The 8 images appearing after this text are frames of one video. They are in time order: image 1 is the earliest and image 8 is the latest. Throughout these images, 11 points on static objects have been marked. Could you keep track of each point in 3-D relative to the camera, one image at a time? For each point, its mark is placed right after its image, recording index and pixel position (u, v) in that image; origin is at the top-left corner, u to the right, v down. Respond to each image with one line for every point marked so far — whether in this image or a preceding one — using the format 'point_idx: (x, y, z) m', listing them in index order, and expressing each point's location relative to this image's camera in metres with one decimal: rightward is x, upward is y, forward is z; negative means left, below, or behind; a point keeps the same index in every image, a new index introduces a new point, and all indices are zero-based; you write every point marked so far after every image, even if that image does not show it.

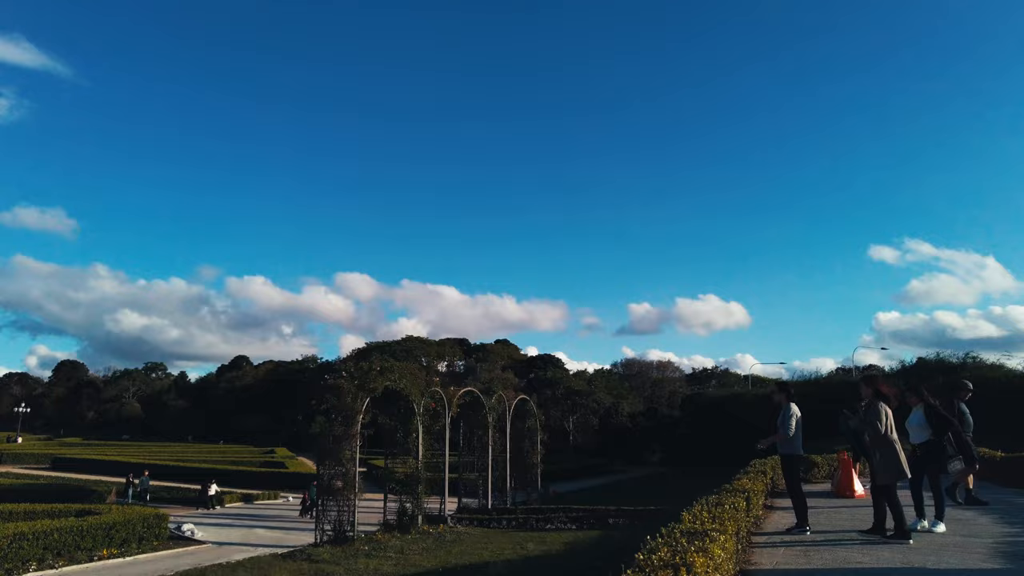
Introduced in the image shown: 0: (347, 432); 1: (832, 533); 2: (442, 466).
0: (-4.0, -3.5, +16.9) m
1: (+2.4, -1.8, +5.2) m
2: (-2.0, -5.0, +19.7) m
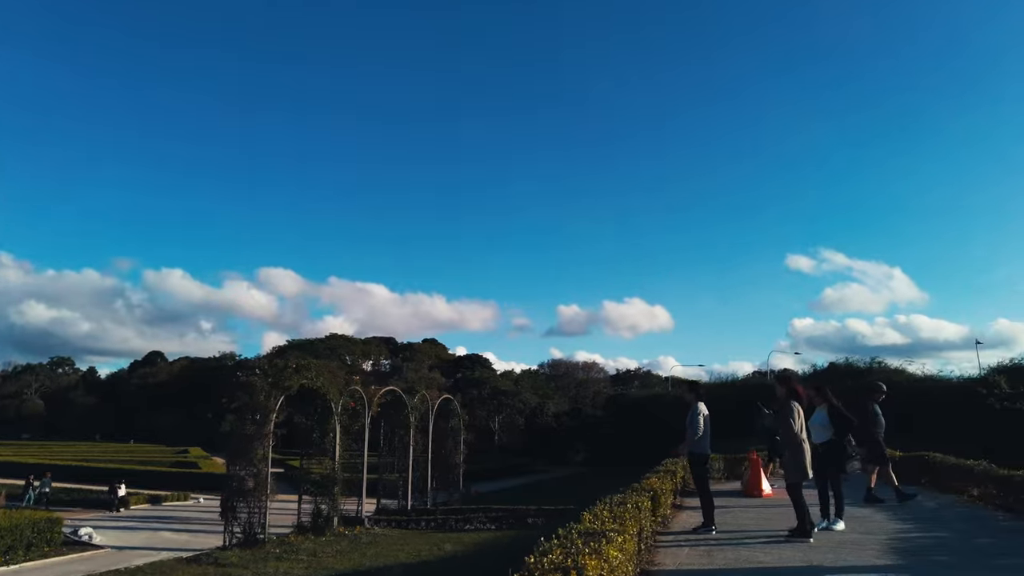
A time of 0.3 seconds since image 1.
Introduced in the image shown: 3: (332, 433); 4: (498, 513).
0: (-5.9, -3.3, +16.2) m
1: (+1.7, -1.8, +5.2) m
2: (-4.2, -4.9, +19.2) m
3: (-4.6, -3.7, +17.8) m
4: (-0.4, -5.6, +17.4) m
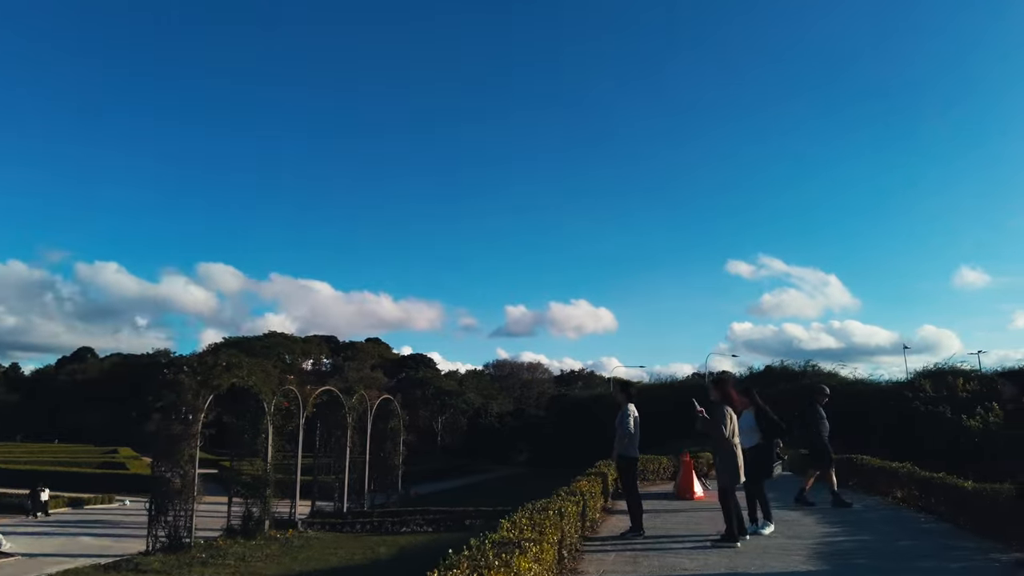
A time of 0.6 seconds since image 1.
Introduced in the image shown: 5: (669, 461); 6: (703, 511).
0: (-7.3, -3.2, +15.5) m
1: (+1.1, -1.8, +5.1) m
2: (-5.8, -4.8, +18.6) m
3: (-6.1, -3.6, +17.2) m
4: (-1.9, -5.6, +17.1) m
5: (+2.0, -2.2, +9.0) m
6: (+1.8, -2.1, +6.5) m
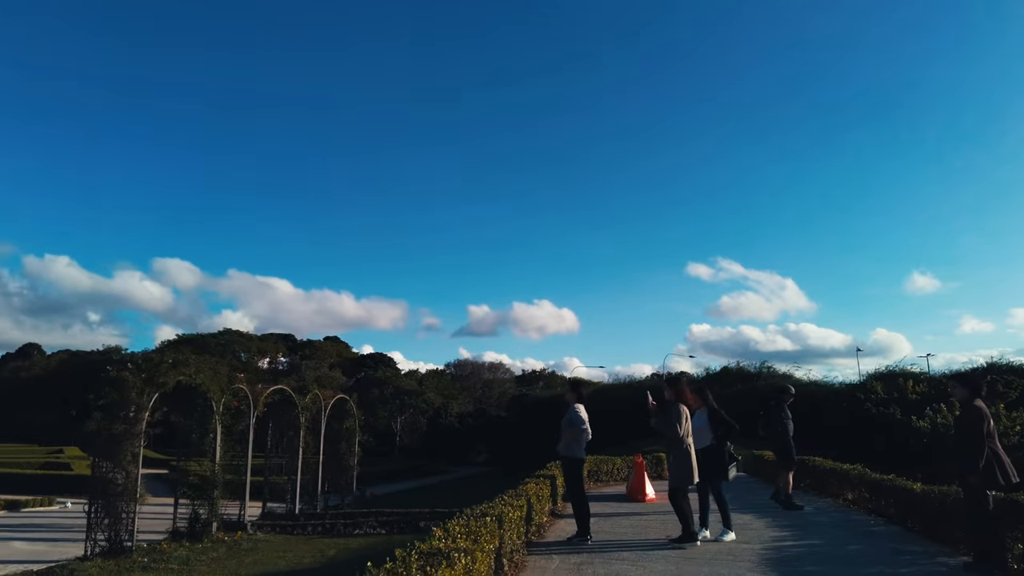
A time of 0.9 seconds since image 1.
0: (-8.2, -3.1, +14.9) m
1: (+0.7, -1.8, +4.9) m
2: (-7.0, -4.7, +18.1) m
3: (-7.2, -3.5, +16.6) m
4: (-3.0, -5.5, +16.8) m
5: (+1.4, -2.2, +8.9) m
6: (+1.3, -2.1, +6.4) m
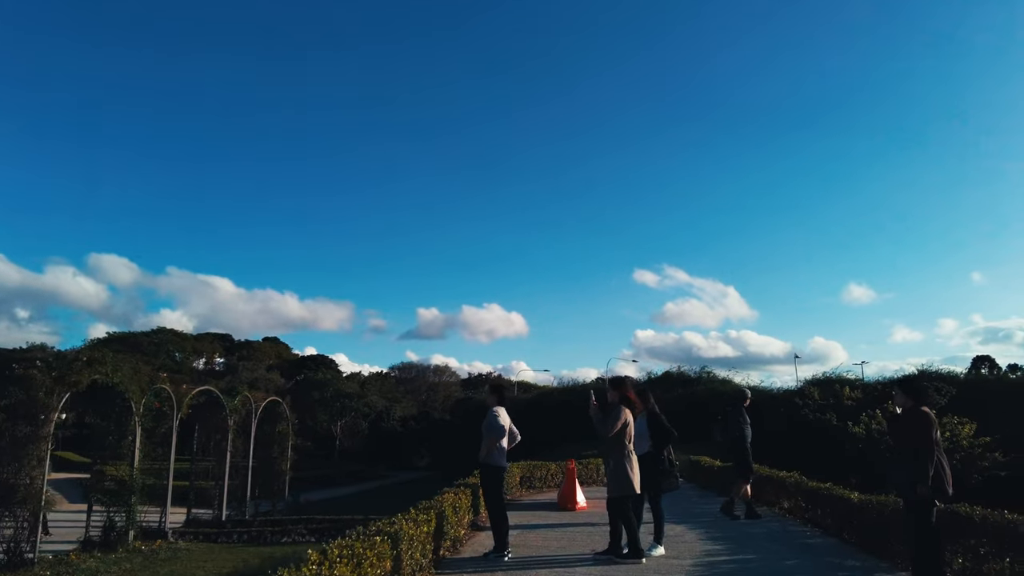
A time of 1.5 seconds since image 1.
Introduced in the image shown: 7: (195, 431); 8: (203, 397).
0: (-9.5, -2.9, +13.8) m
1: (+0.2, -1.8, +4.6) m
2: (-8.5, -4.6, +17.1) m
3: (-8.6, -3.3, +15.6) m
4: (-4.4, -5.5, +16.1) m
5: (+0.6, -2.2, +8.6) m
6: (+0.6, -2.0, +6.0) m
7: (-8.7, -4.0, +19.2) m
8: (-8.1, -2.8, +18.4) m
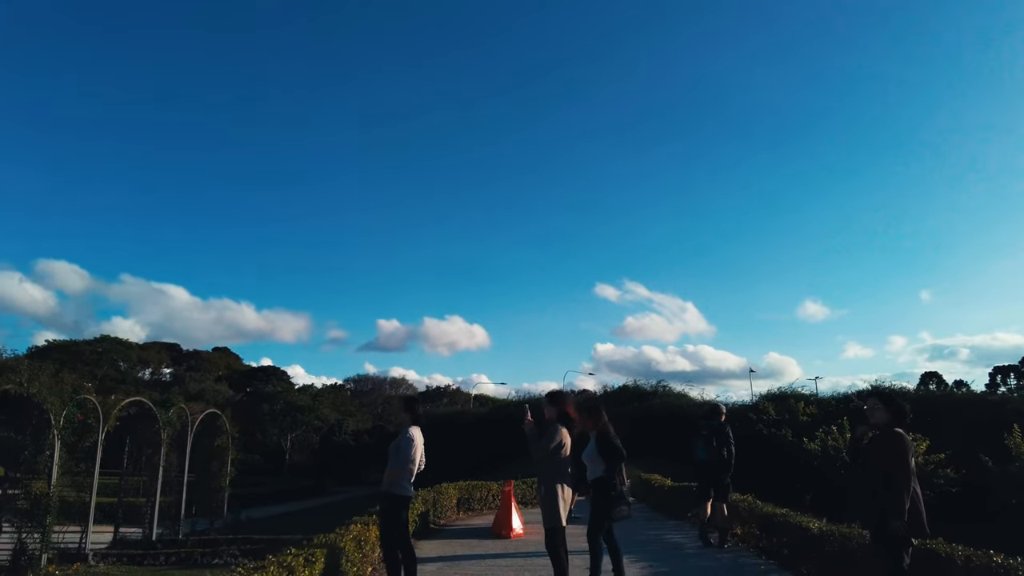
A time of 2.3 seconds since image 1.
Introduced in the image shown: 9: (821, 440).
0: (-10.5, -2.9, +12.7) m
1: (-0.3, -1.8, +4.0) m
2: (-9.7, -4.7, +15.9) m
3: (-9.7, -3.4, +14.5) m
4: (-5.6, -5.6, +15.1) m
5: (-0.1, -2.3, +8.0) m
6: (+0.1, -2.1, +5.4) m
7: (-10.0, -4.1, +18.0) m
8: (-9.4, -3.0, +17.3) m
9: (+7.4, -3.6, +16.7) m
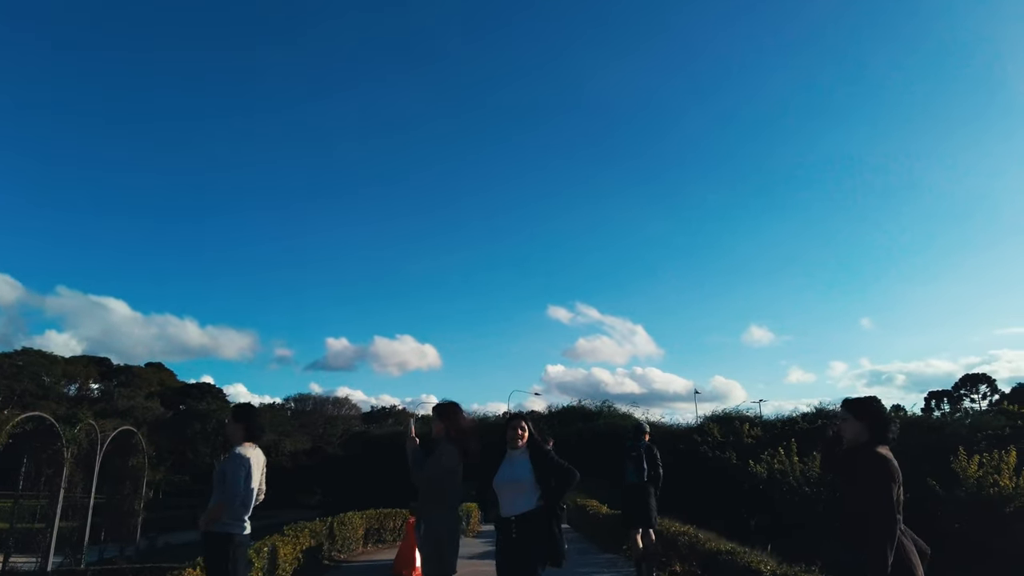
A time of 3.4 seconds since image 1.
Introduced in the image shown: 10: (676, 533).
0: (-11.6, -2.9, +11.1) m
1: (-0.8, -1.7, +3.1) m
2: (-11.1, -4.7, +14.3) m
3: (-10.9, -3.4, +13.0) m
4: (-6.9, -5.7, +13.8) m
5: (-0.9, -2.3, +7.1) m
6: (-0.6, -2.0, +4.6) m
7: (-11.5, -4.2, +16.4) m
8: (-10.8, -3.1, +15.7) m
9: (+6.0, -4.1, +16.3) m
10: (+1.8, -2.6, +7.6) m
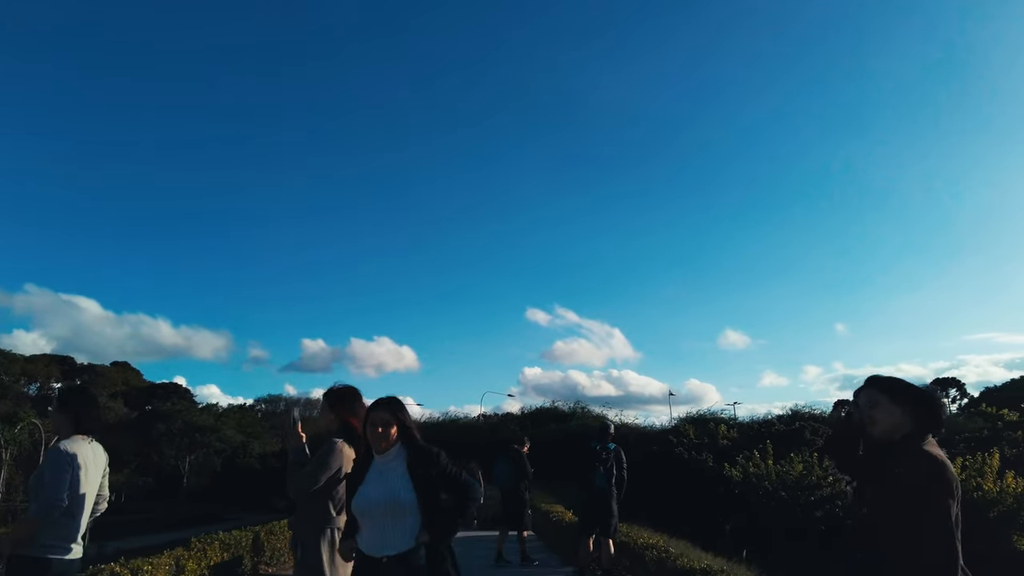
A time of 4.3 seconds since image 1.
0: (-12.1, -2.7, +10.1) m
1: (-1.1, -1.5, +2.5) m
2: (-11.7, -4.5, +13.4) m
3: (-11.5, -3.2, +12.0) m
4: (-7.6, -5.6, +13.0) m
5: (-1.4, -2.2, +6.5) m
6: (-0.9, -1.9, +4.0) m
7: (-12.2, -4.0, +15.5) m
8: (-11.5, -2.9, +14.8) m
9: (+5.3, -4.0, +15.9) m
10: (+1.4, -2.5, +7.1) m
